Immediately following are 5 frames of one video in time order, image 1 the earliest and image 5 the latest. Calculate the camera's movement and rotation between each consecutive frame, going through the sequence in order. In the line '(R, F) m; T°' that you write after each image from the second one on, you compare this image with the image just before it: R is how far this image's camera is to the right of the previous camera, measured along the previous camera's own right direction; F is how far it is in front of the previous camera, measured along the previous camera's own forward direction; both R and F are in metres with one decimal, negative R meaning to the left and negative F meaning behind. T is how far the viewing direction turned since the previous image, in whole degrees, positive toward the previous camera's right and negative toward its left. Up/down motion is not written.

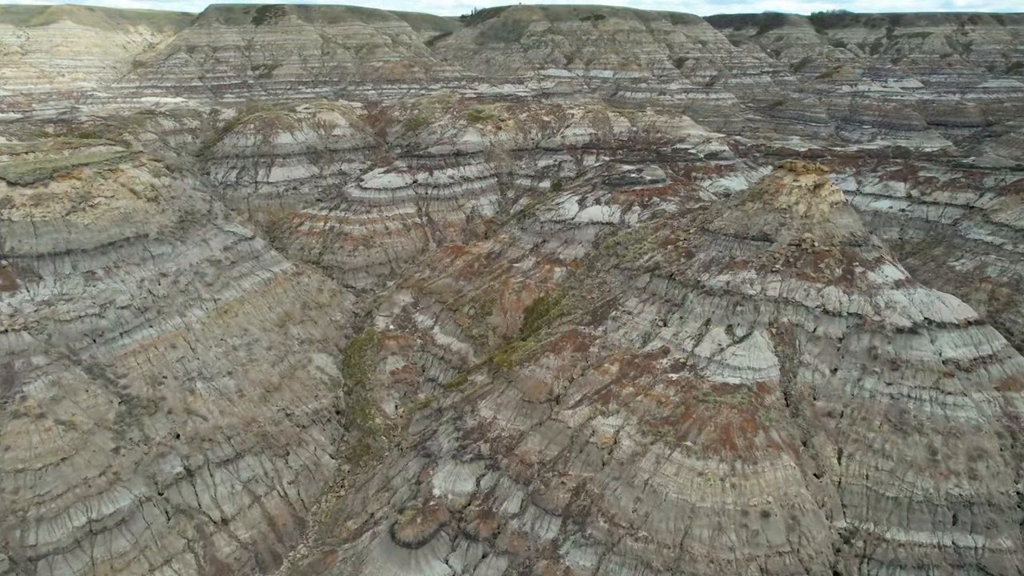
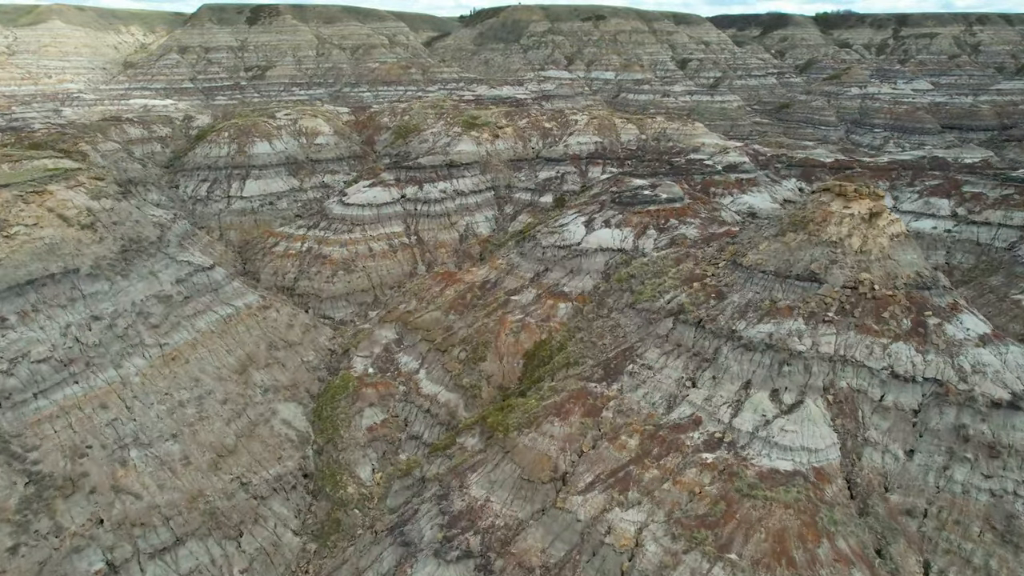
(+0.1, +5.4) m; 0°
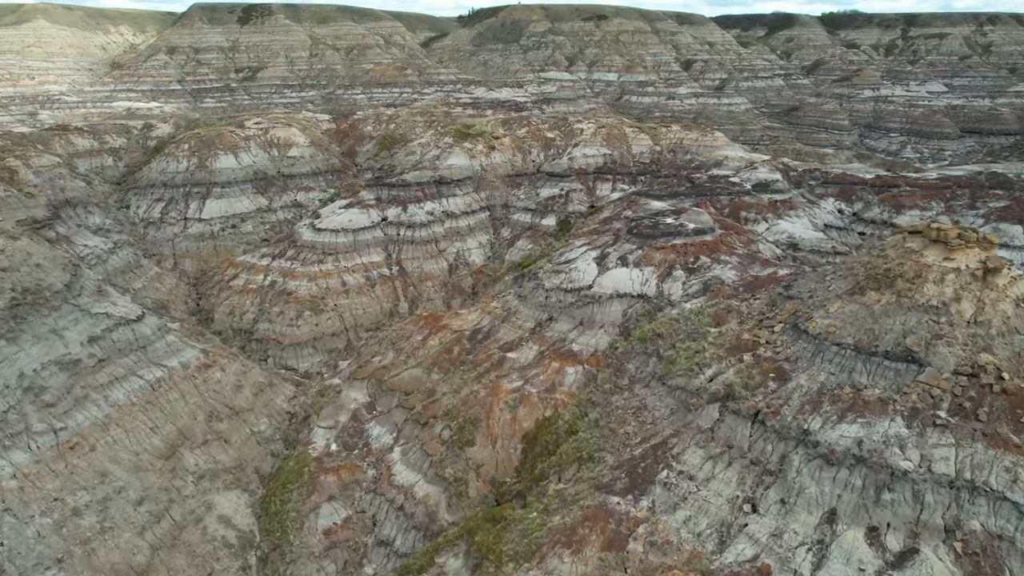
(+0.2, +6.8) m; 0°
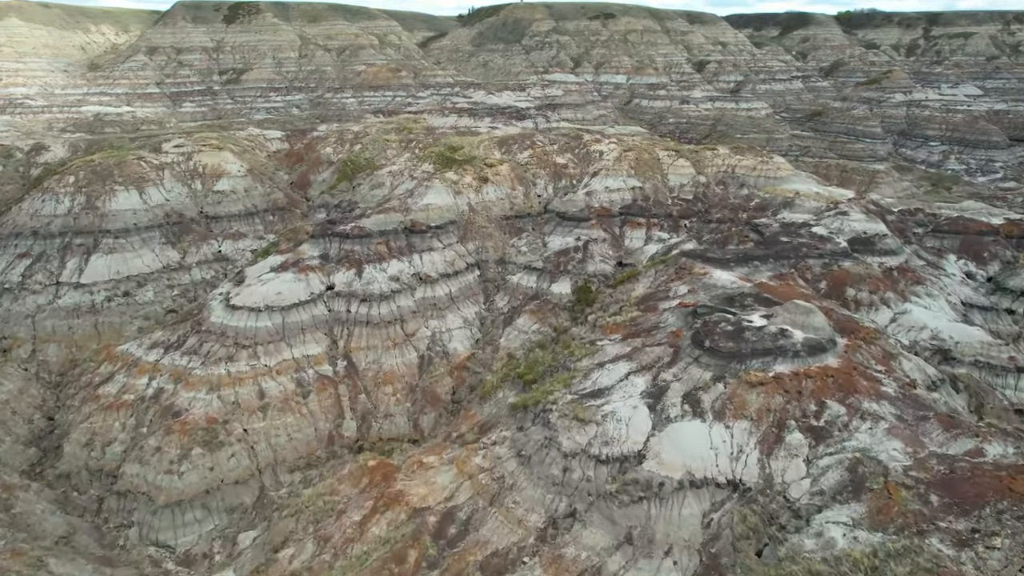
(+0.2, +13.2) m; 0°
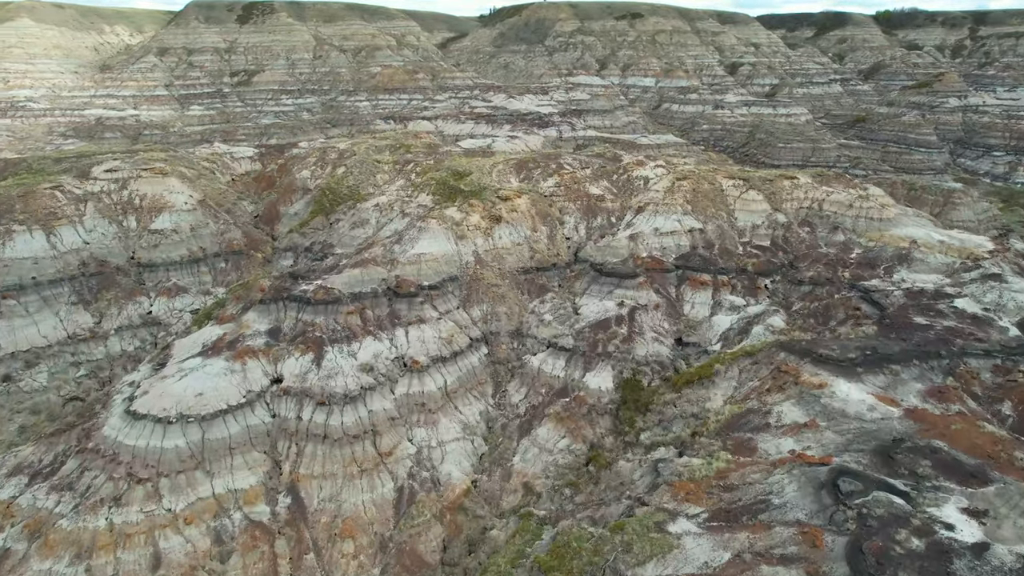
(0.0, +9.5) m; -2°
